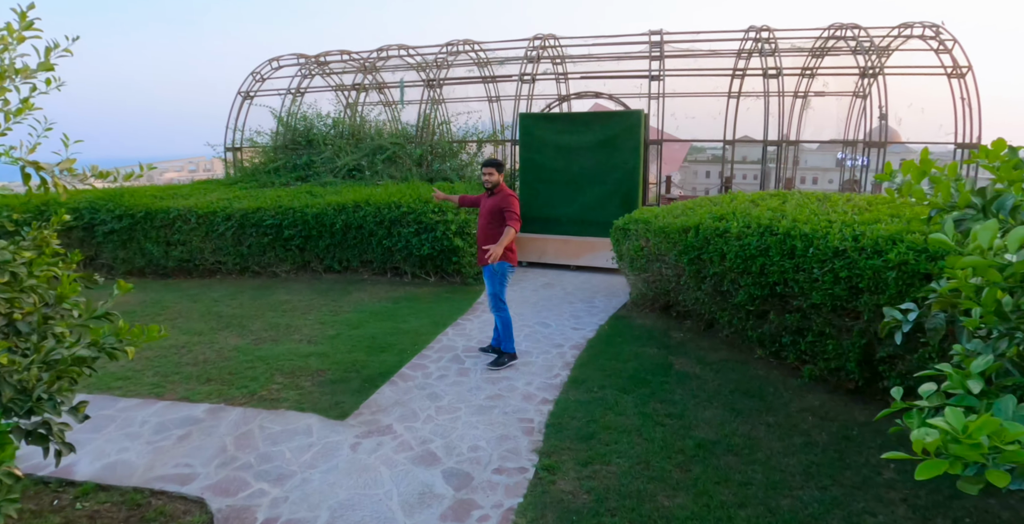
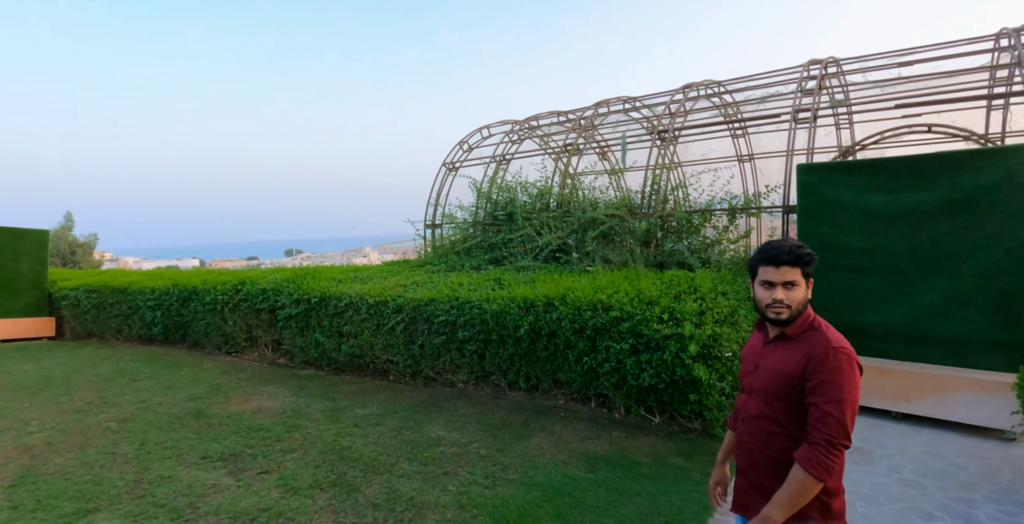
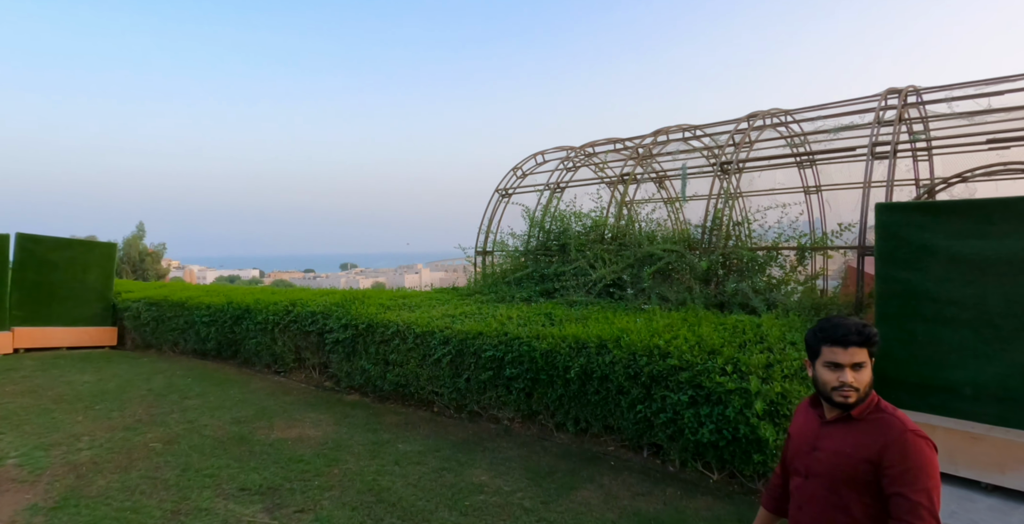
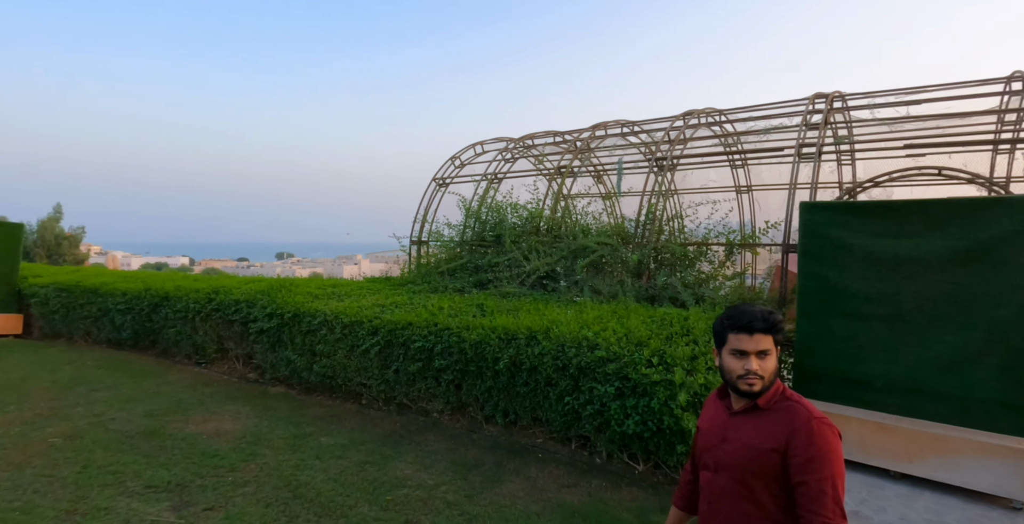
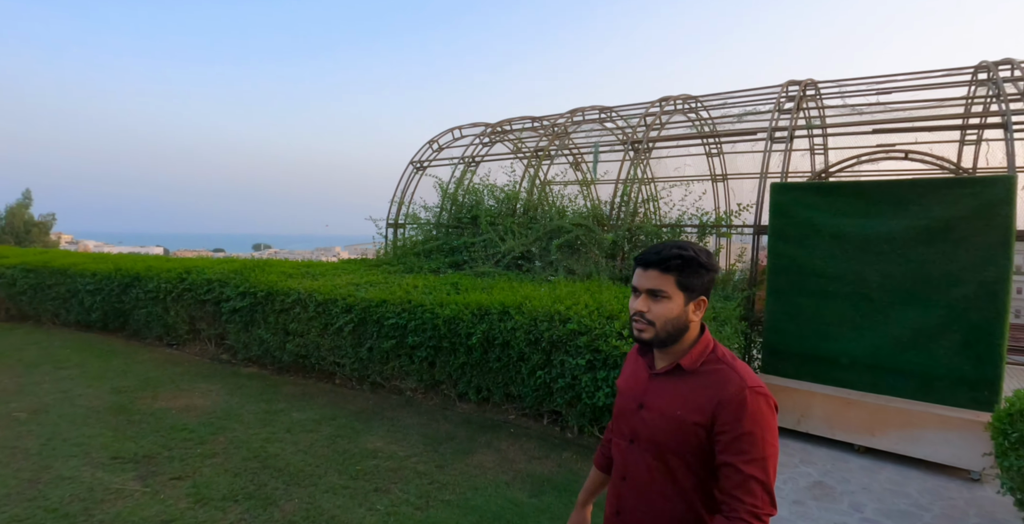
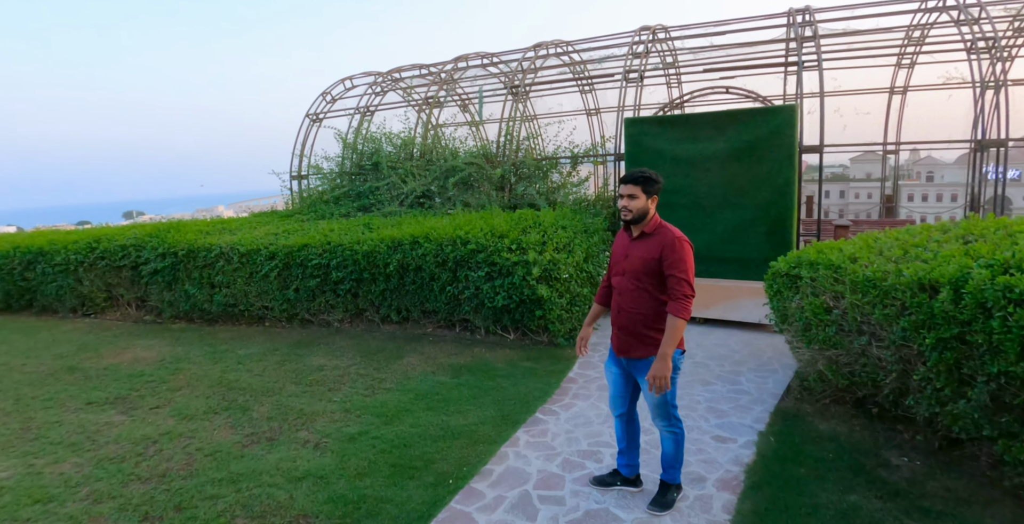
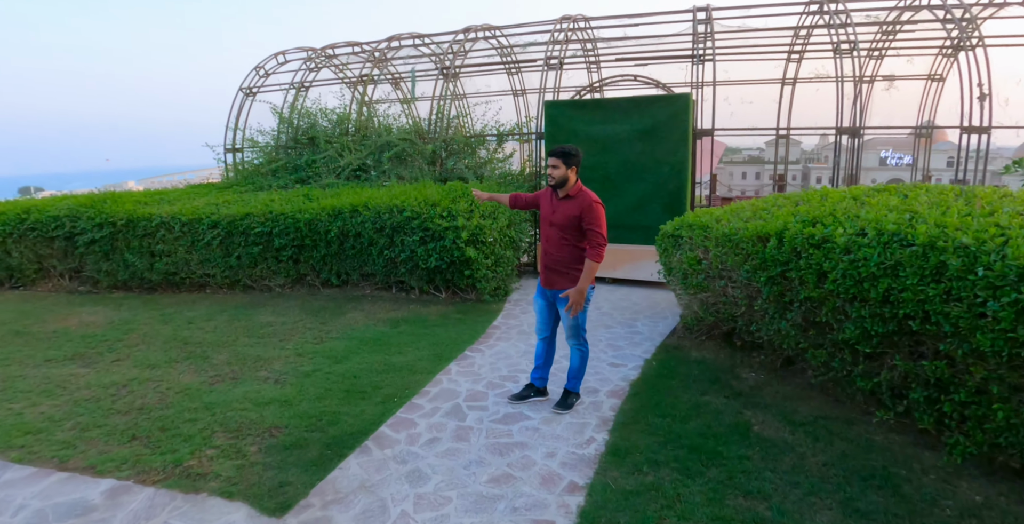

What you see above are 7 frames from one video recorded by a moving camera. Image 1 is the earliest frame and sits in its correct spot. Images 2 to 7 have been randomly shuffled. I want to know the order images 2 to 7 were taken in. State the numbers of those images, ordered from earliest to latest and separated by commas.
7, 6, 2, 3, 4, 5
